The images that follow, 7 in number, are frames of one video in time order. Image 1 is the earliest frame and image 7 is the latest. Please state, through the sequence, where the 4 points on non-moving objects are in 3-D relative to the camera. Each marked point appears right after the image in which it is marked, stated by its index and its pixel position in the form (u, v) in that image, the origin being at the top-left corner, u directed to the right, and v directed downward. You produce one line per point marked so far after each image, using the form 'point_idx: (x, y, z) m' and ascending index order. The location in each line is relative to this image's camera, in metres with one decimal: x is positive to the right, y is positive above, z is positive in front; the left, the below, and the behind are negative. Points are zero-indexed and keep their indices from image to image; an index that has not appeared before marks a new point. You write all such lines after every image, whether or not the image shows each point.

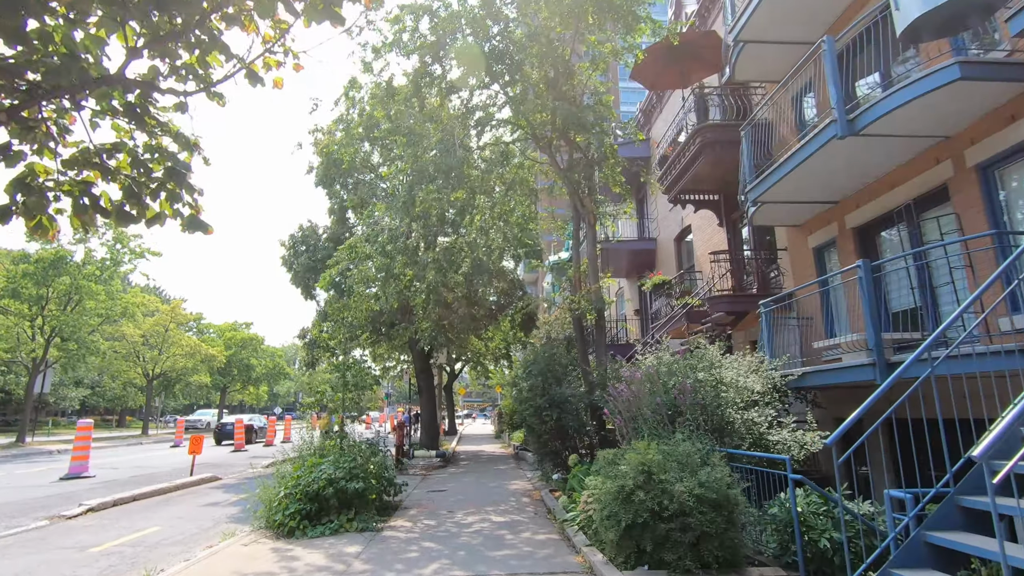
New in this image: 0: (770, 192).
0: (+5.0, +1.8, +10.2) m
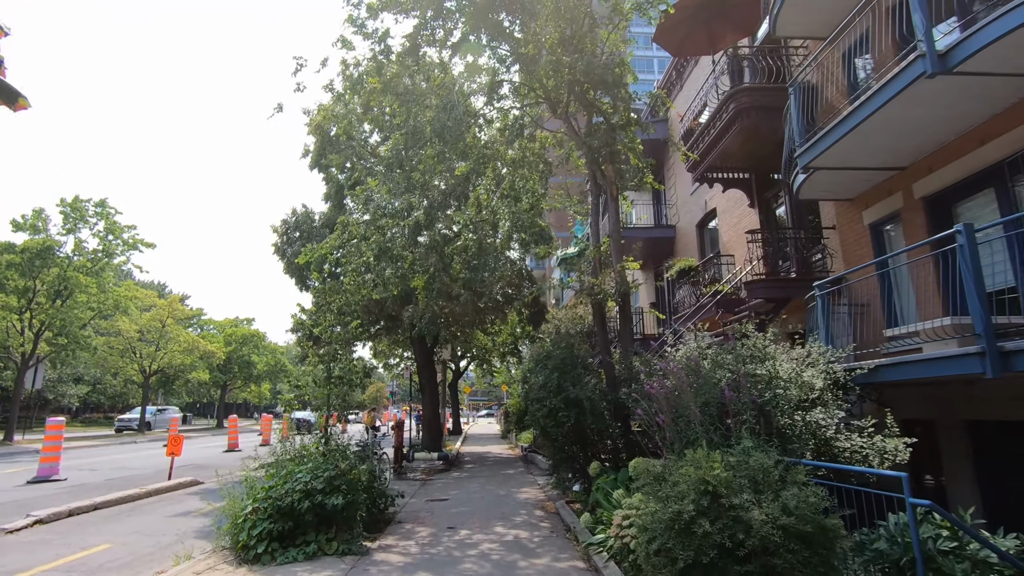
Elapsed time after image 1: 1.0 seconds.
0: (+5.2, +2.2, +8.8) m
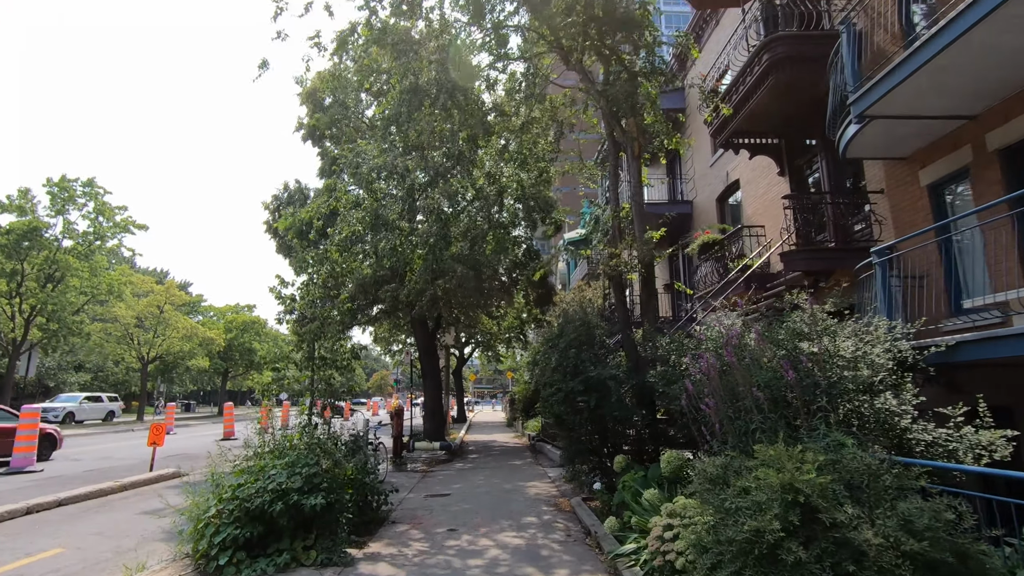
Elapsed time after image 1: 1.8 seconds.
0: (+5.3, +2.6, +7.6) m
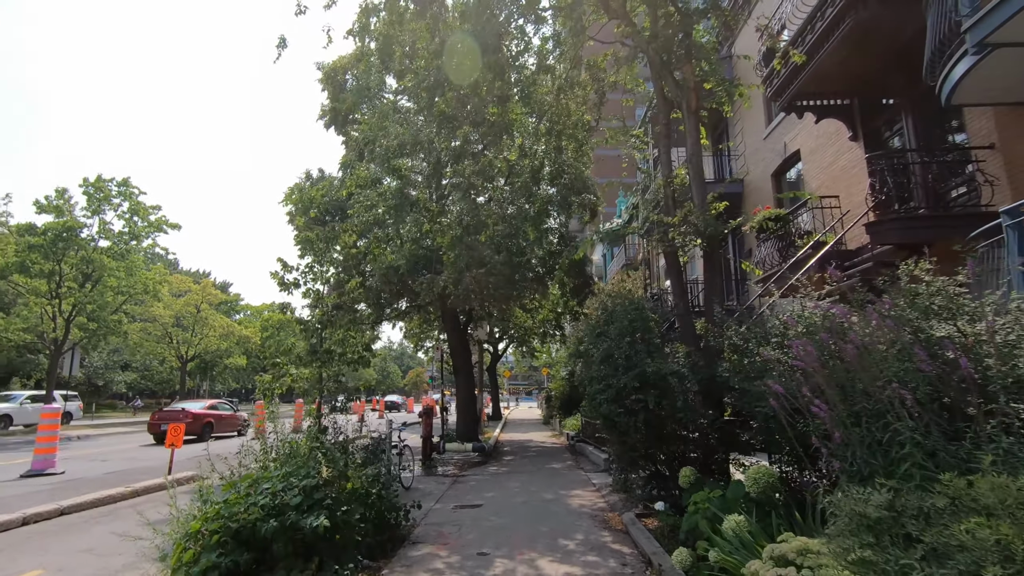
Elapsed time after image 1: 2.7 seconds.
0: (+5.7, +3.0, +6.1) m
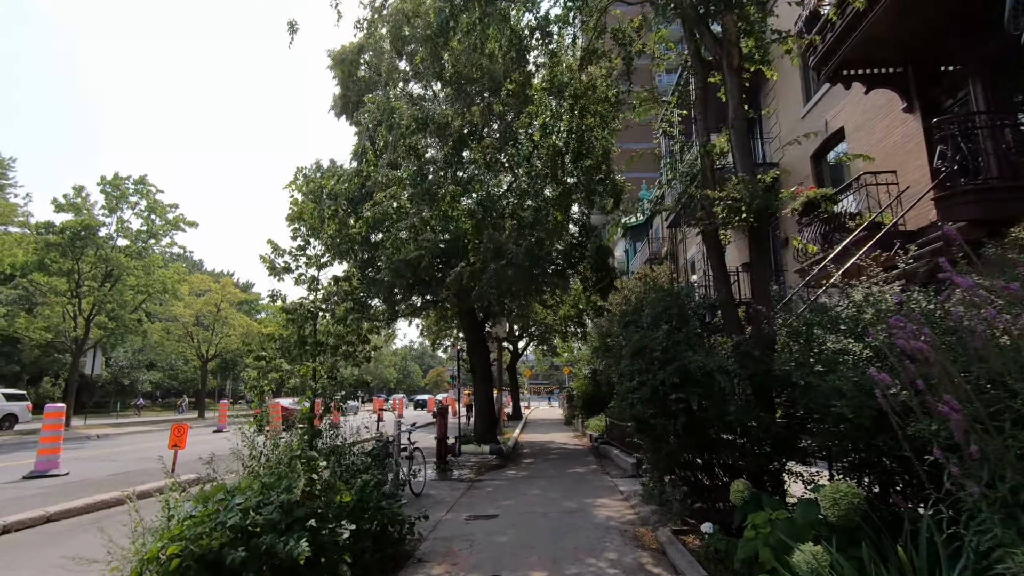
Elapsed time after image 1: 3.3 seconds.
0: (+5.8, +3.2, +5.1) m
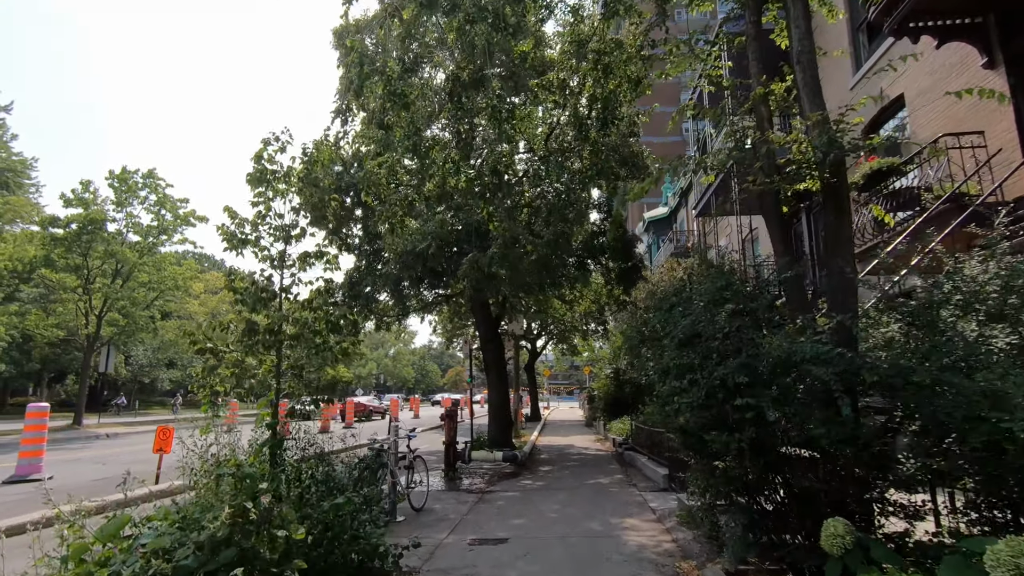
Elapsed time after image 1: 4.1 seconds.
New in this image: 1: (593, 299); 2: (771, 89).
0: (+5.9, +3.4, +3.7) m
1: (+2.7, -0.4, +18.1) m
2: (+2.7, +2.0, +5.7) m
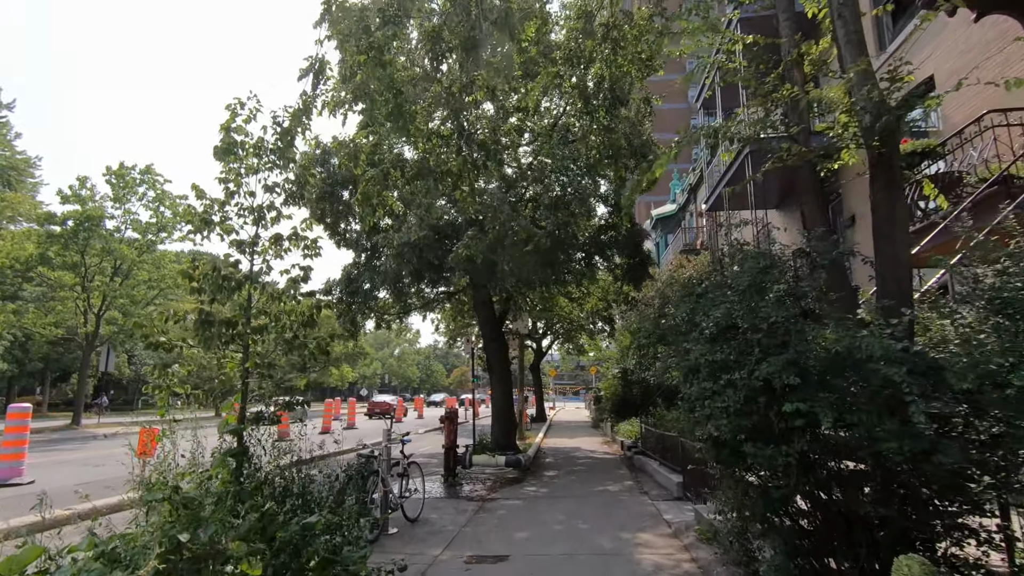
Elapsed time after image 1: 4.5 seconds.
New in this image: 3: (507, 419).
0: (+5.8, +3.5, +3.1) m
1: (+2.9, -0.3, +17.5) m
2: (+2.7, +2.1, +5.0) m
3: (-0.1, -3.6, +14.8) m
